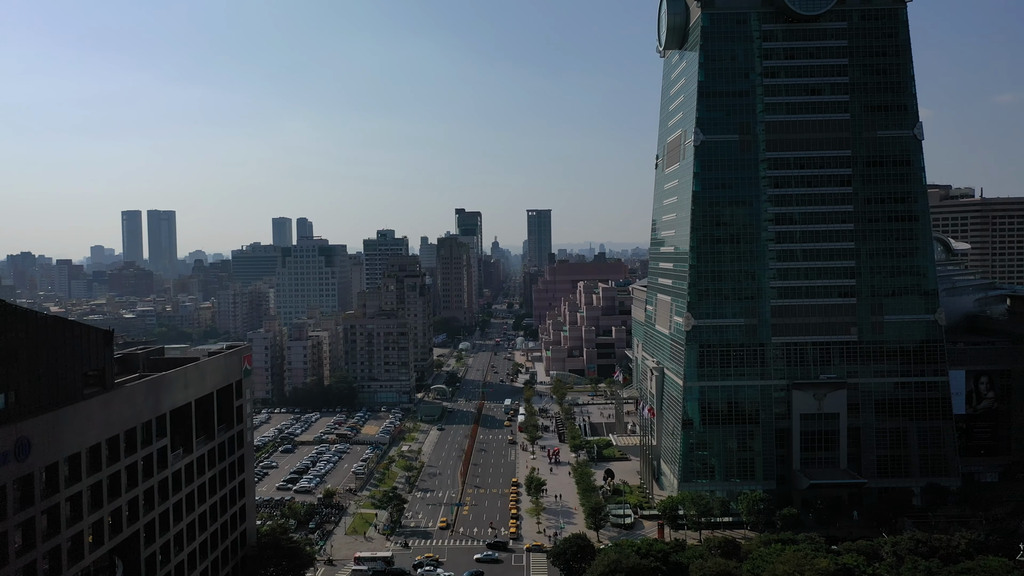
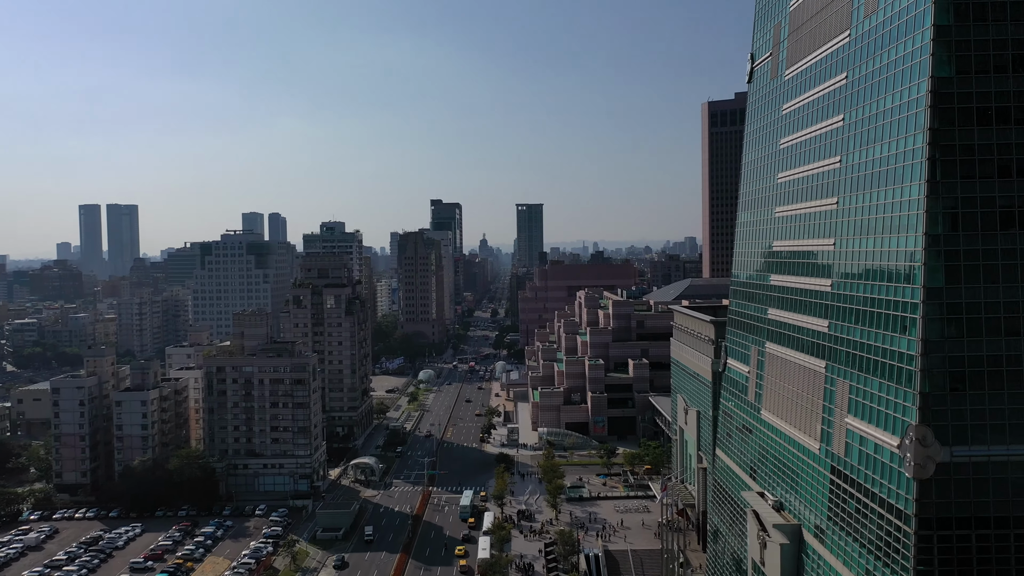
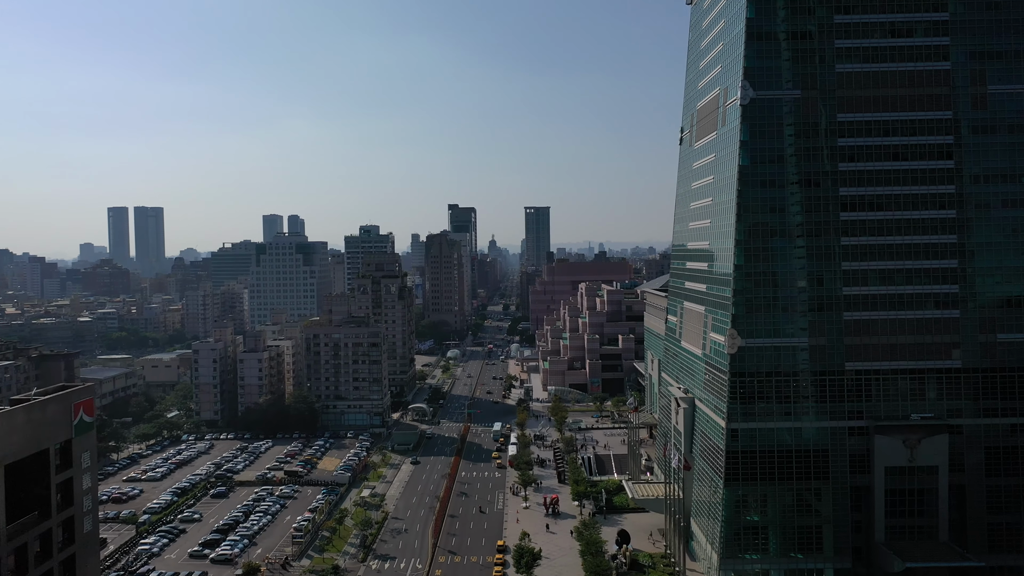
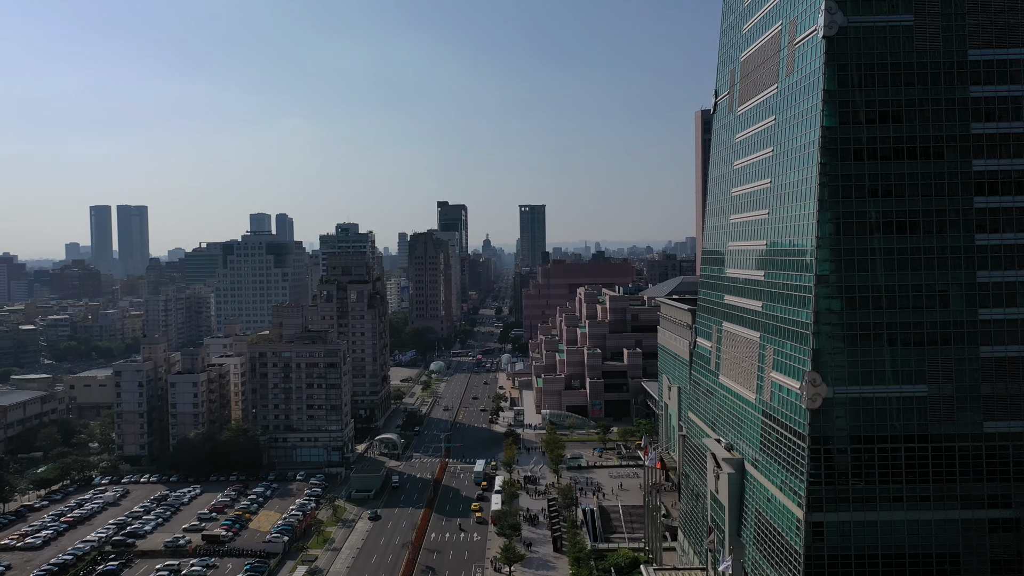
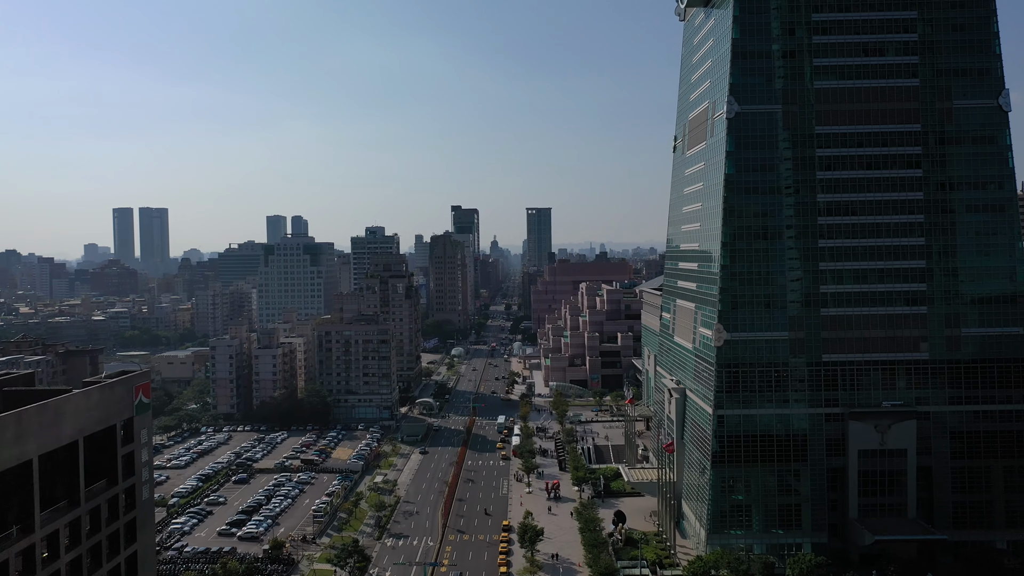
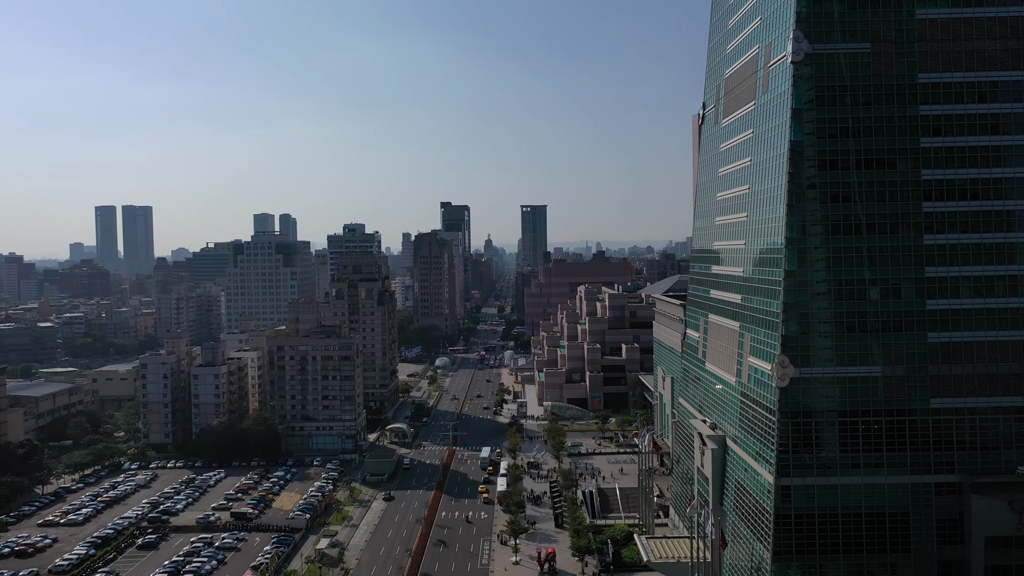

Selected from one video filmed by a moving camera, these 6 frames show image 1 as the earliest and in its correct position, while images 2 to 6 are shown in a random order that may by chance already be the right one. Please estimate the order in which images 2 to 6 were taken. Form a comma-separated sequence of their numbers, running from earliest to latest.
5, 3, 6, 4, 2
